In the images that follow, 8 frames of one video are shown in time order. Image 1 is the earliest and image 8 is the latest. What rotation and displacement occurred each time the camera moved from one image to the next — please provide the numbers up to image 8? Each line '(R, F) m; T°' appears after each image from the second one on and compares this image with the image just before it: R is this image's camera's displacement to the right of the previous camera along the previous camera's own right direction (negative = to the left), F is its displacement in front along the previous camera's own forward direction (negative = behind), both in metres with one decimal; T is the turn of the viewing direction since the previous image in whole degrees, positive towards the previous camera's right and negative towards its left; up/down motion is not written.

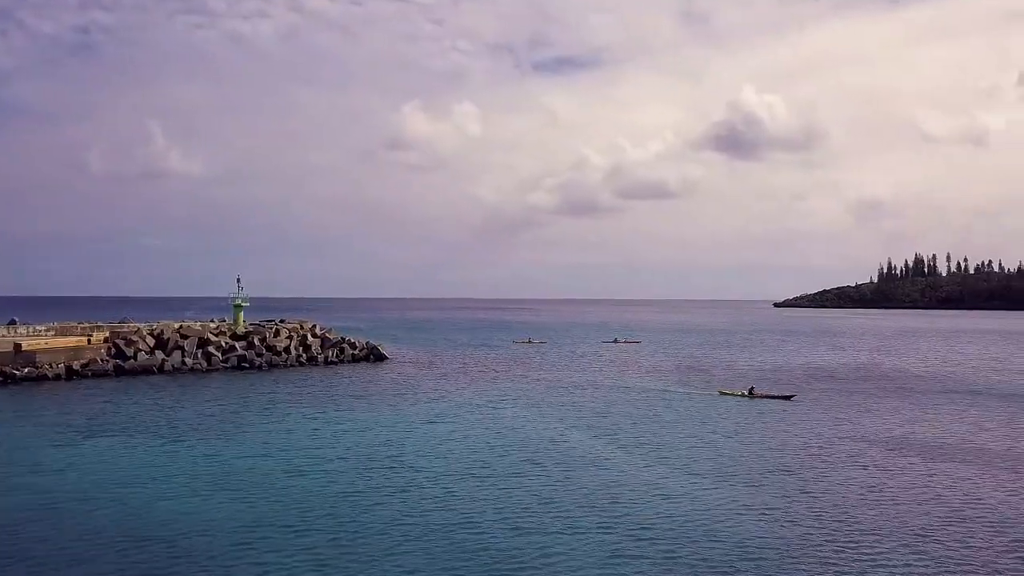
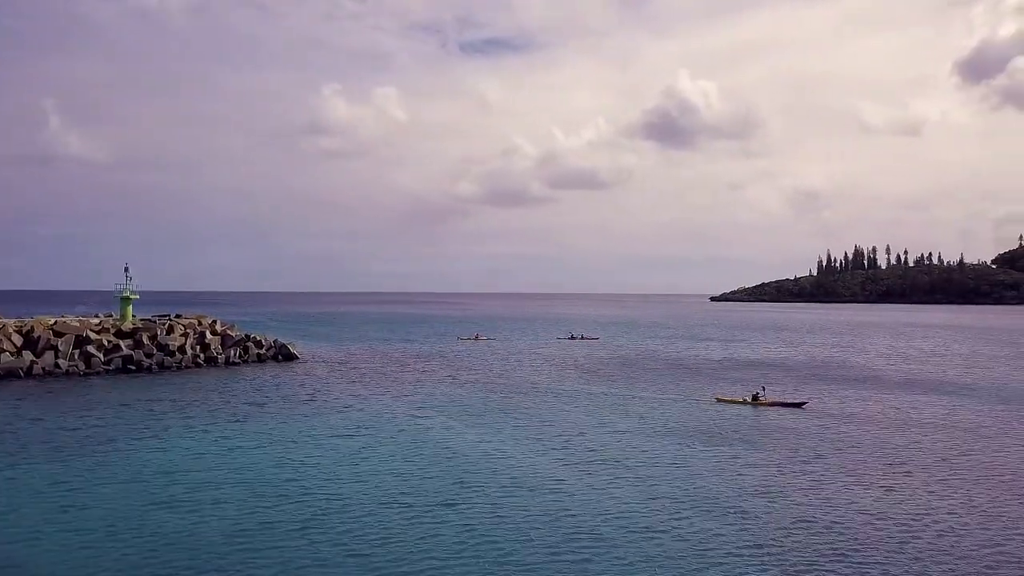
(-0.3, +7.7) m; +4°
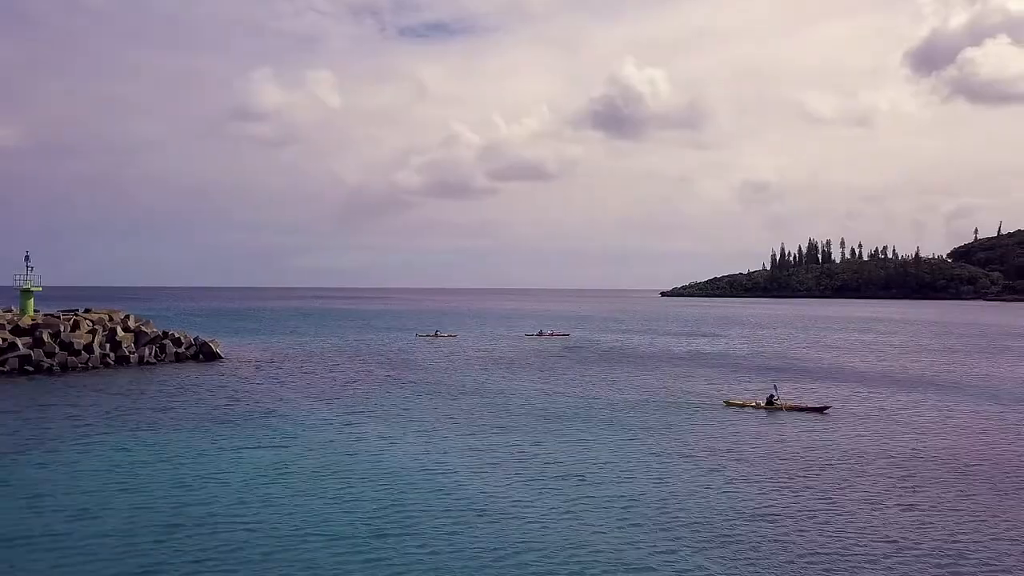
(-0.3, +5.9) m; +3°
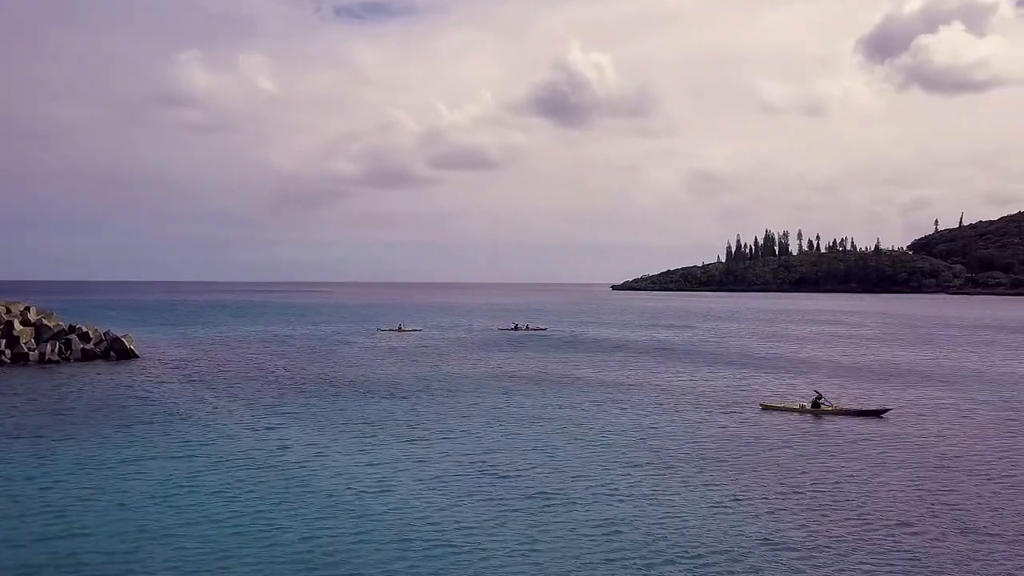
(-0.3, +6.0) m; +3°
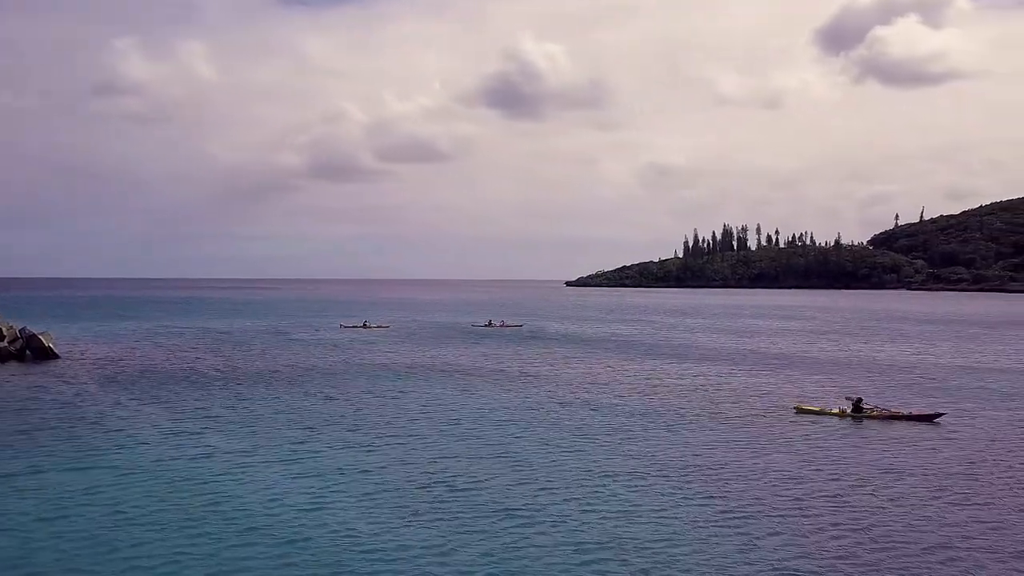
(-0.1, +4.1) m; +2°
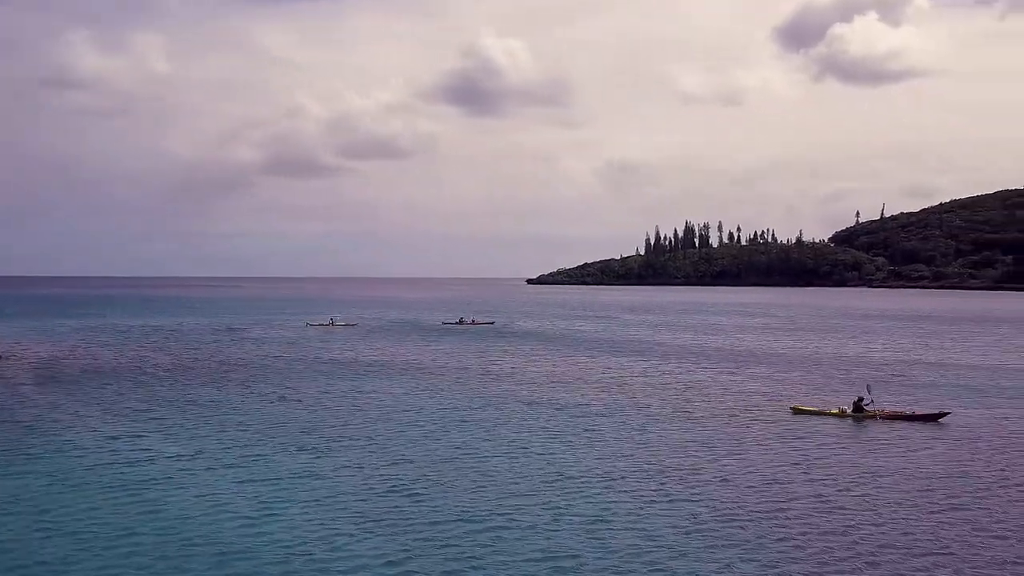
(+1.1, +0.3) m; +1°
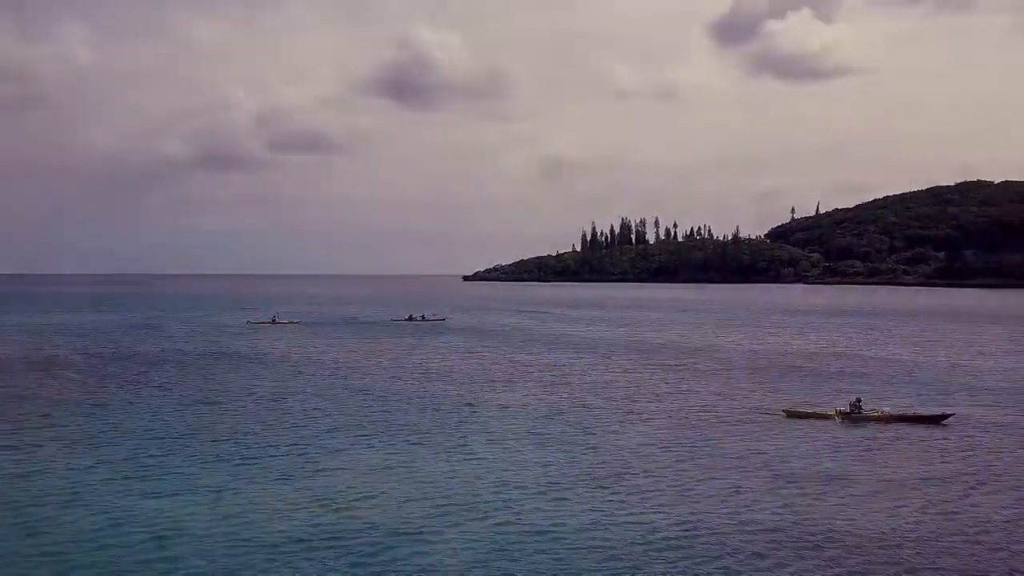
(0.0, +1.5) m; +3°
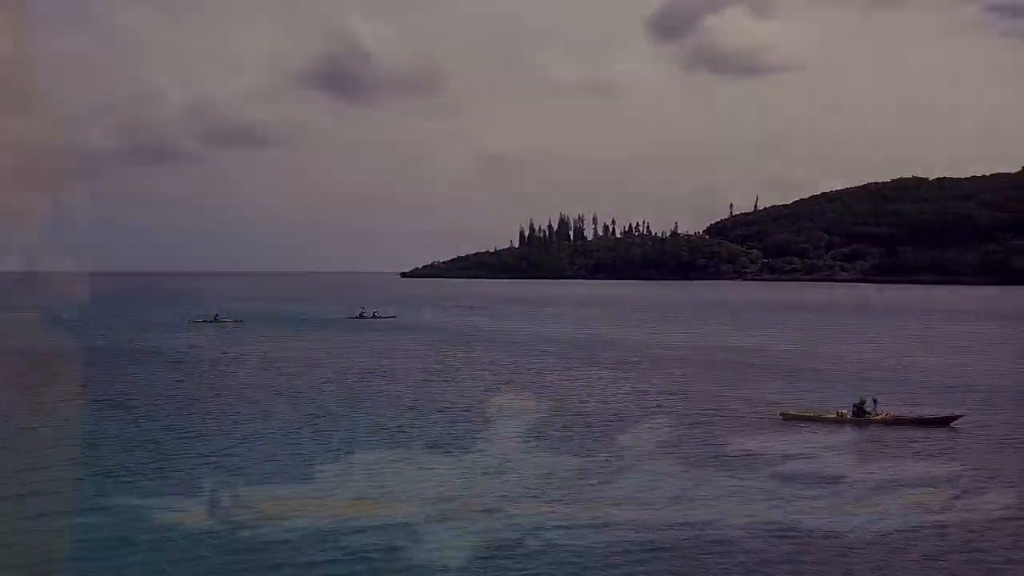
(-0.2, +1.1) m; +3°
